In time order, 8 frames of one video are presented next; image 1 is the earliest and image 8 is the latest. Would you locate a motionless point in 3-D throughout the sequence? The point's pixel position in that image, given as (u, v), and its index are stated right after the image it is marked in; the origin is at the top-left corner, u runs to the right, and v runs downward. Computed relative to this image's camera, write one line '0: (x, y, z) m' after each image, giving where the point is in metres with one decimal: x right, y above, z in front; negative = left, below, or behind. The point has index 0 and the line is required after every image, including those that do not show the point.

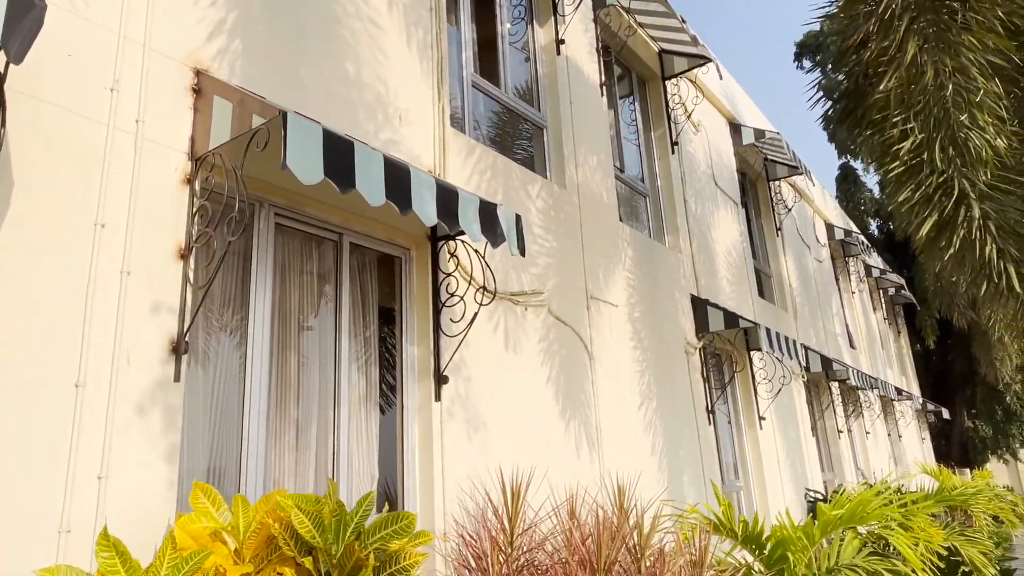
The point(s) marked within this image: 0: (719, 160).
0: (+2.8, +1.8, +9.7) m
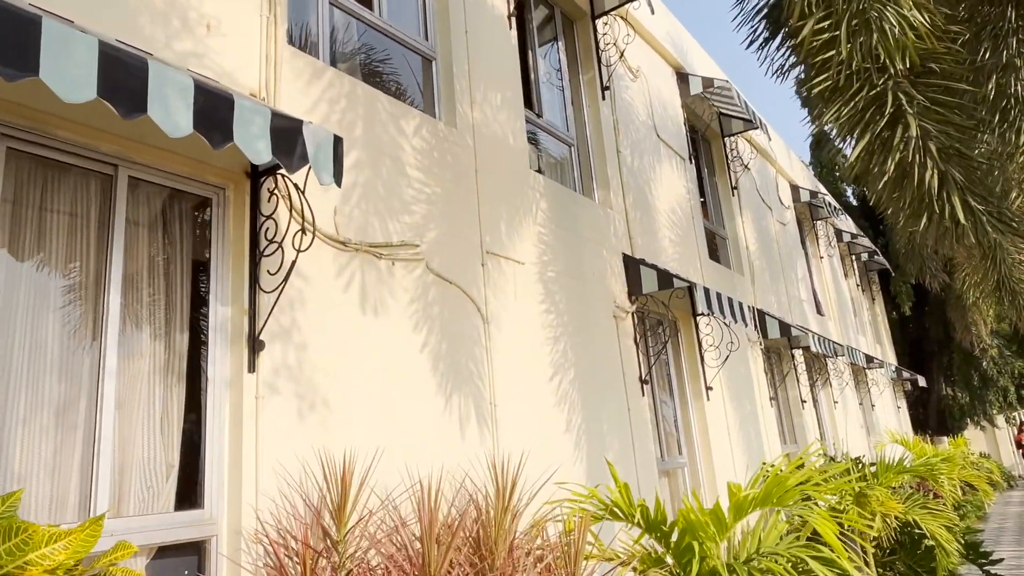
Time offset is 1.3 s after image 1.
0: (+1.9, +2.2, +8.9) m
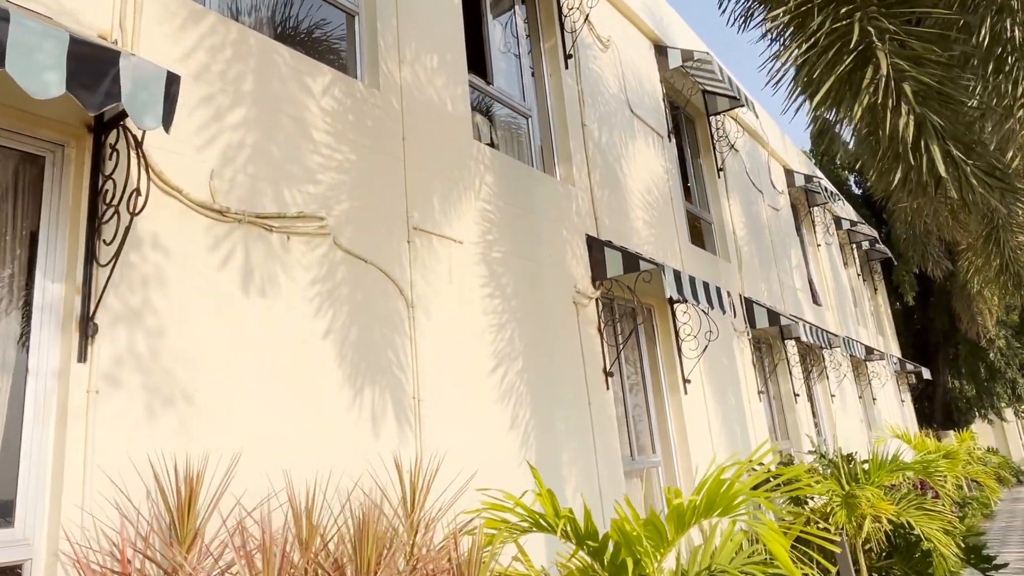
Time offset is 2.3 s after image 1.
0: (+1.5, +2.4, +8.3) m
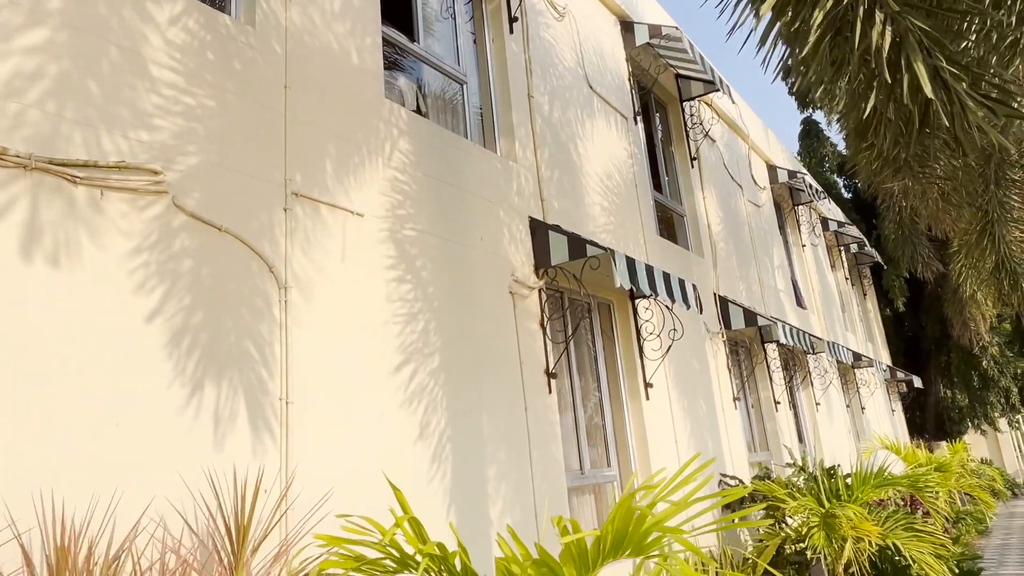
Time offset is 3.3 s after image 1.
0: (+0.9, +2.5, +7.6) m
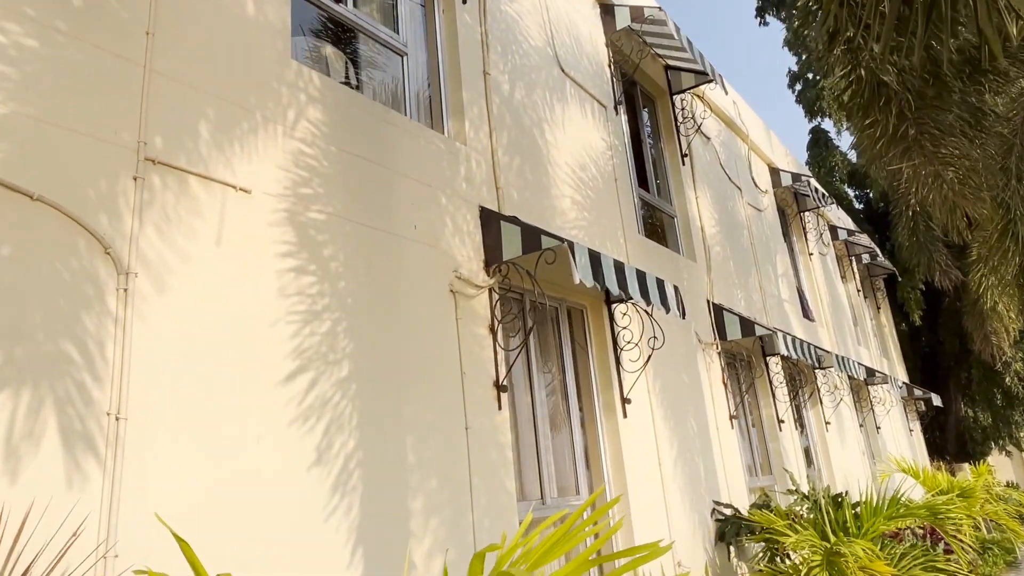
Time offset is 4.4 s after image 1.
0: (+0.6, +2.4, +6.9) m
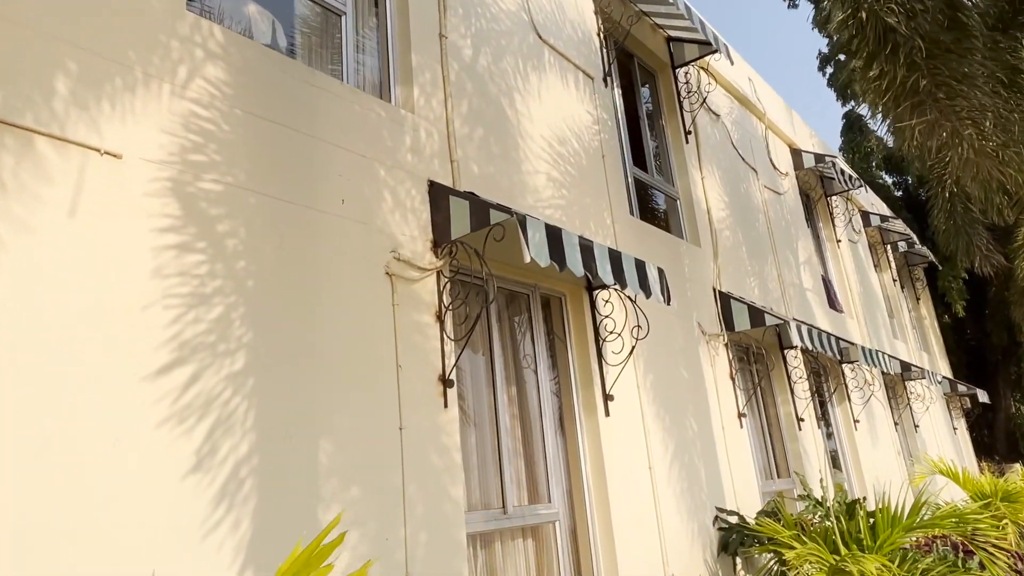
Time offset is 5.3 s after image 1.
0: (+0.4, +2.5, +6.3) m
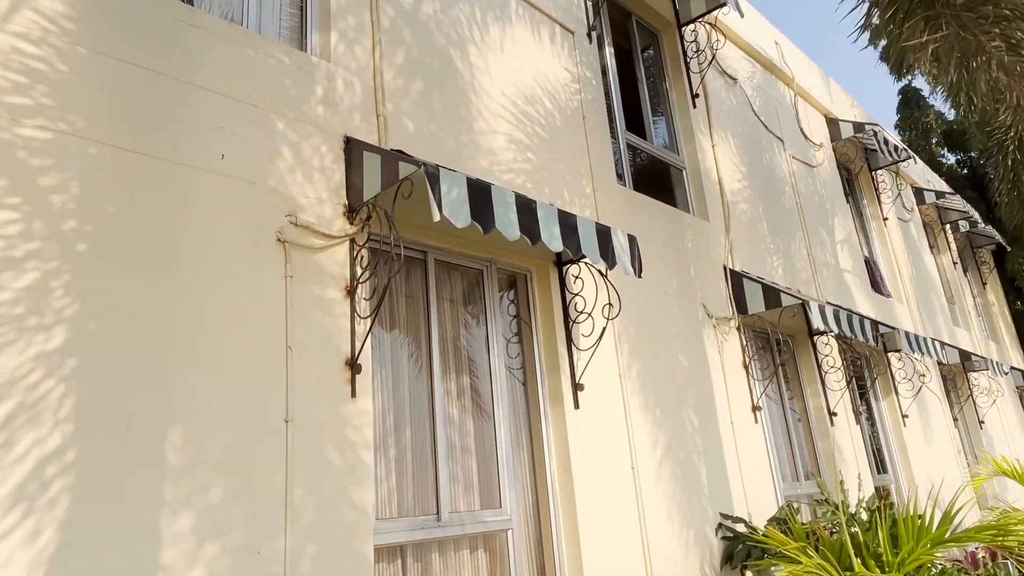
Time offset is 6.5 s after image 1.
0: (+0.1, +2.7, +5.7) m
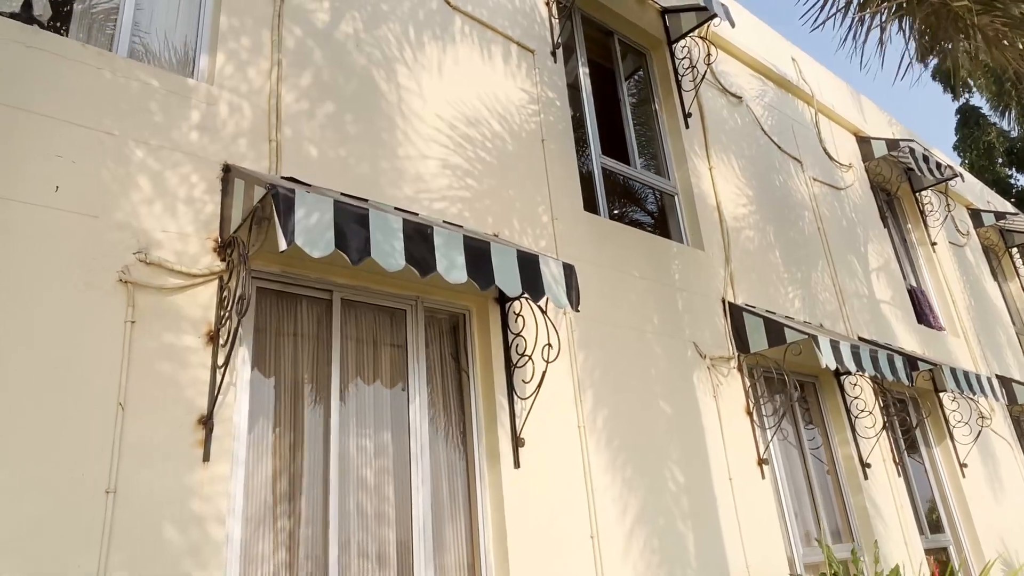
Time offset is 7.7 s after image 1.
0: (-0.3, +2.4, +5.3) m
